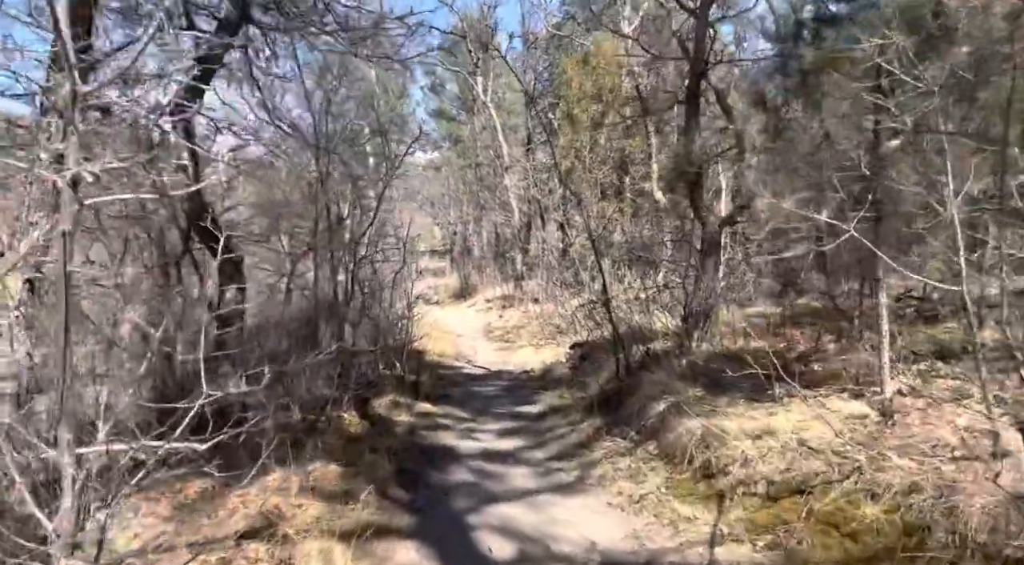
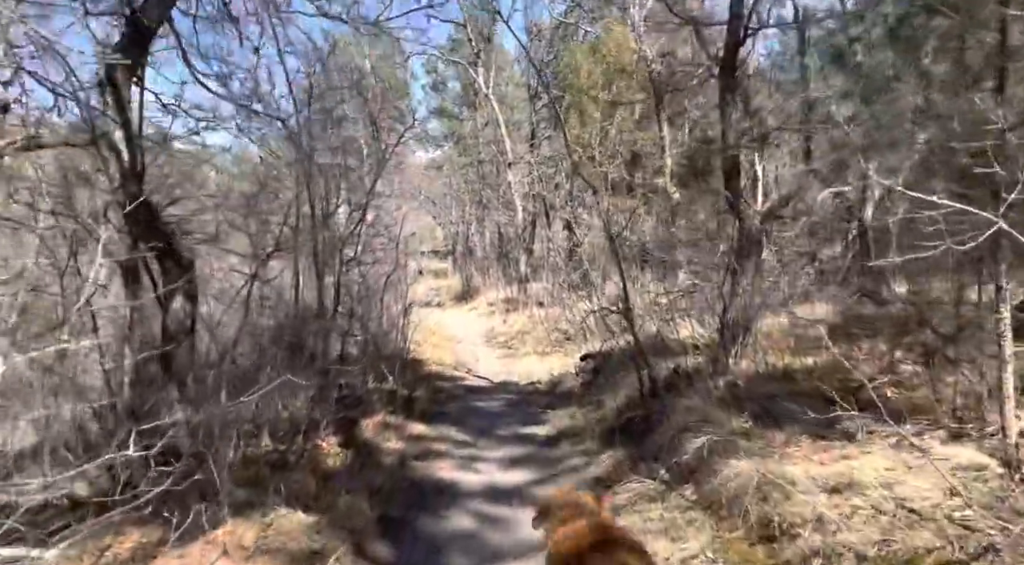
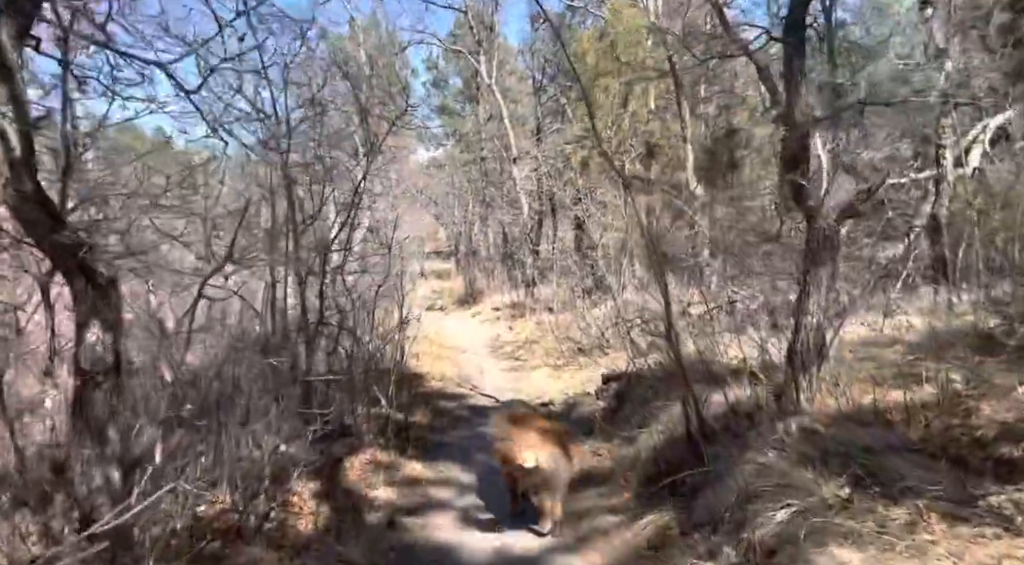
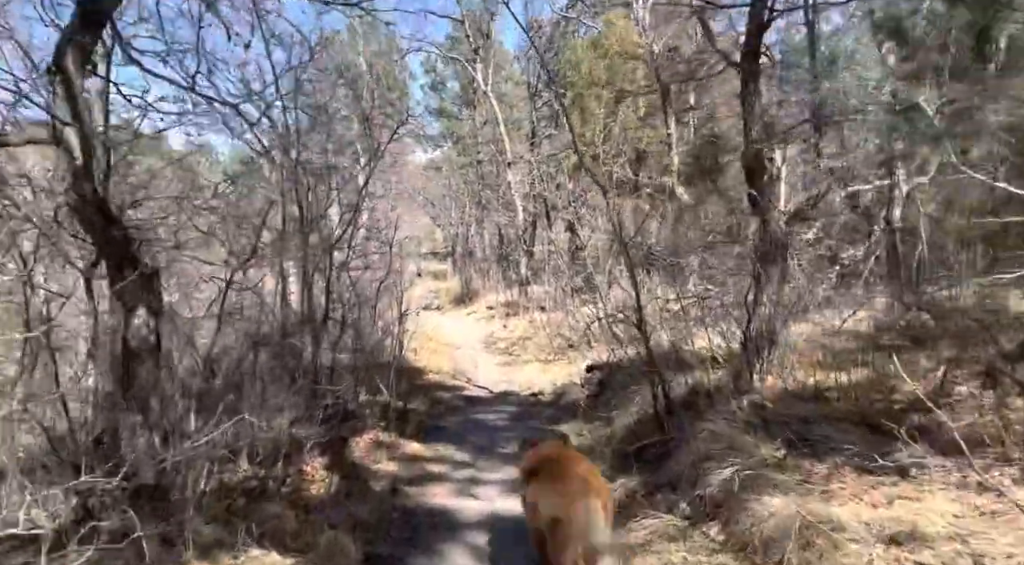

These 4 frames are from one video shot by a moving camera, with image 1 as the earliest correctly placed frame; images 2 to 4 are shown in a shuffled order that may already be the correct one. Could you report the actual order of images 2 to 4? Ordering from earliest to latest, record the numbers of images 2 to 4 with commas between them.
2, 4, 3
